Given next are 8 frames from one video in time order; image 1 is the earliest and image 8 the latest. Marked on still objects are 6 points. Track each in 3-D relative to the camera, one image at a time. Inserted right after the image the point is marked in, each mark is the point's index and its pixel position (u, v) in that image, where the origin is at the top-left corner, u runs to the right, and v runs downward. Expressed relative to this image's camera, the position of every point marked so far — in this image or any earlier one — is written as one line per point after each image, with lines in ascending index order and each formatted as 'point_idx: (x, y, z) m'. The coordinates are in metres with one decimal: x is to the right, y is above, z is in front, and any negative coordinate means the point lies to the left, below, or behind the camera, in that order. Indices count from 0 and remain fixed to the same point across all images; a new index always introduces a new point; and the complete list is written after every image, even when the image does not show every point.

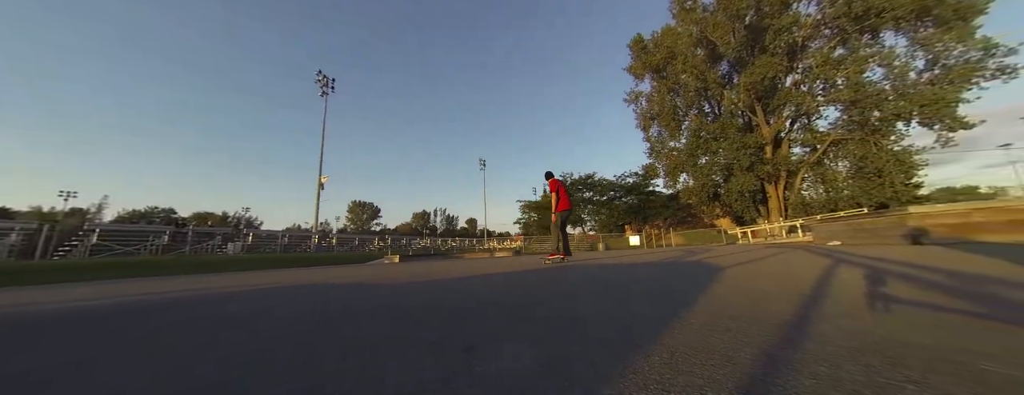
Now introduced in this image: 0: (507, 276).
0: (-0.1, -1.2, +4.3) m
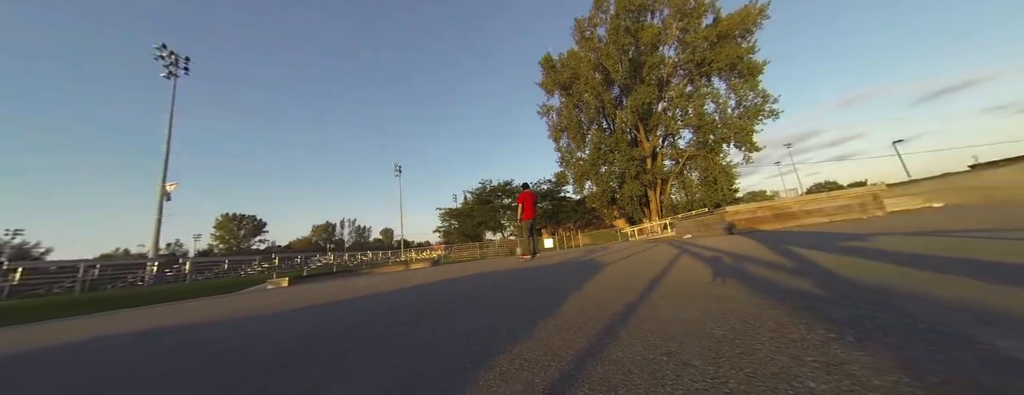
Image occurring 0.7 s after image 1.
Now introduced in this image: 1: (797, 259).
0: (-1.5, -1.4, +4.1) m
1: (+3.2, -0.7, +3.3) m
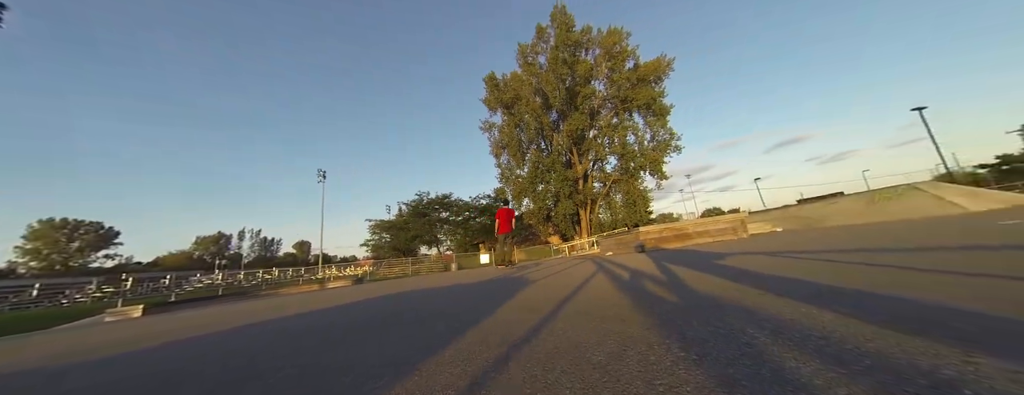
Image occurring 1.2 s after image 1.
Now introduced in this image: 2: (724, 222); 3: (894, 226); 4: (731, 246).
0: (-2.5, -1.5, +3.5) m
1: (+2.2, -1.1, +3.7) m
2: (+7.4, -1.0, +9.8) m
3: (+9.5, -0.8, +7.1) m
4: (+6.2, -1.5, +8.0) m
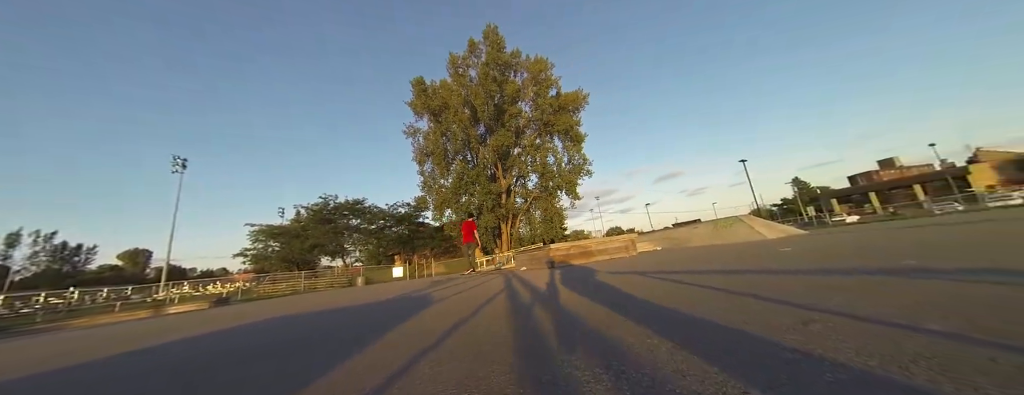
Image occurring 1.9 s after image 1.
0: (-3.6, -1.5, +2.5) m
1: (+0.9, -1.4, +4.0) m
2: (+4.3, -1.8, +11.2) m
3: (+7.1, -1.8, +9.1) m
4: (+3.6, -2.3, +9.2) m
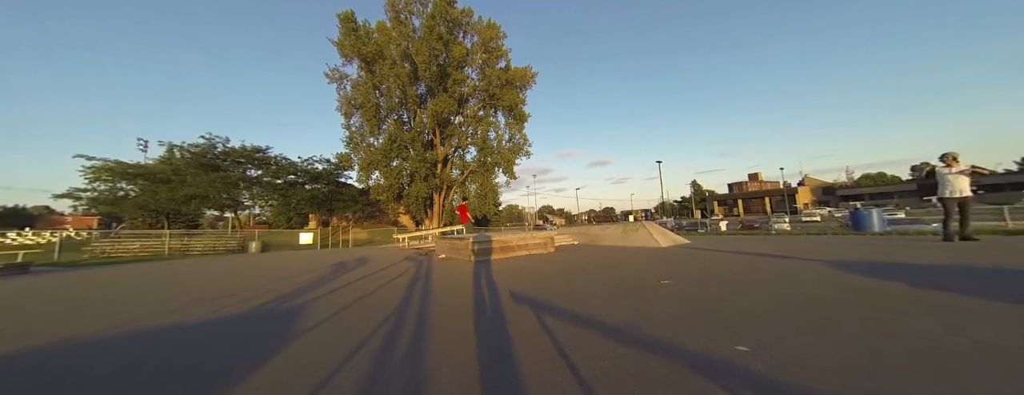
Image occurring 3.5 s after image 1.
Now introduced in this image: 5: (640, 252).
0: (-4.6, -1.5, +1.4) m
1: (-0.5, -1.7, +3.9) m
2: (+1.2, -1.7, +11.6) m
3: (+4.3, -2.1, +10.3) m
4: (+0.8, -2.2, +9.6) m
5: (+4.7, -2.0, +10.3) m
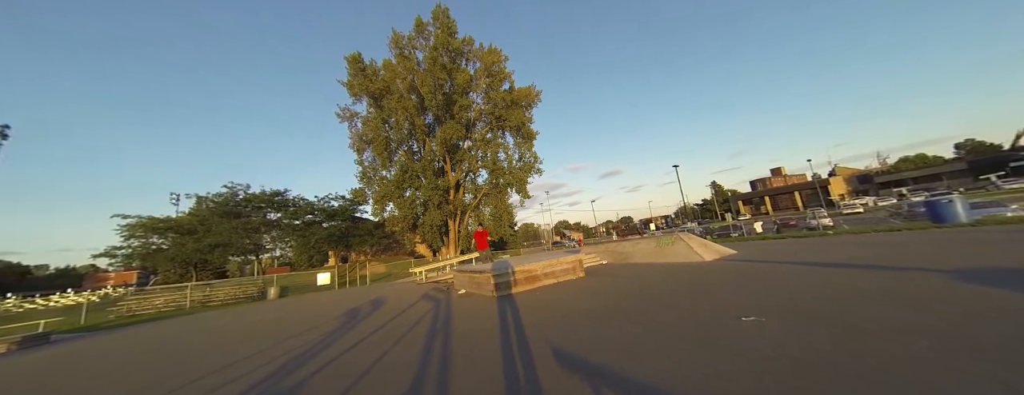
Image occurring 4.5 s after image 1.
0: (-4.2, -2.2, +0.7) m
1: (0.0, -2.1, +3.0) m
2: (+2.1, -2.4, +10.6) m
3: (+5.2, -2.5, +9.1) m
4: (+1.7, -2.9, +8.6) m
5: (+5.6, -2.4, +9.2) m
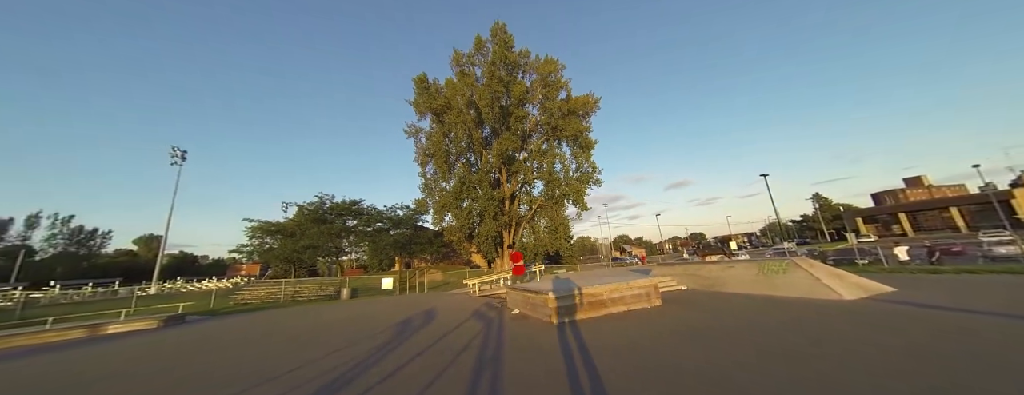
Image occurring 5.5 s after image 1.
0: (-4.1, -2.1, +0.5) m
1: (+0.5, -2.2, +1.8) m
2: (+4.0, -2.8, +8.9) m
3: (+6.8, -2.8, +6.8) m
4: (+3.2, -3.2, +7.0) m
5: (+7.2, -2.7, +6.8) m
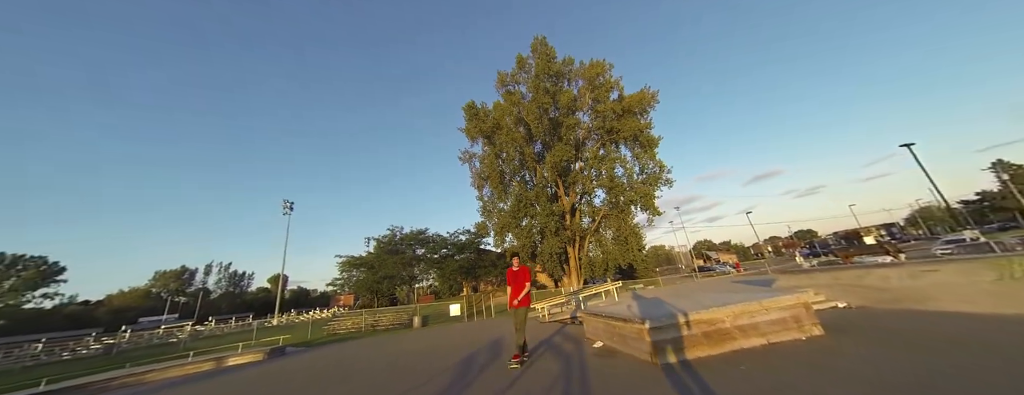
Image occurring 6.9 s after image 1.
0: (-3.8, -2.3, -0.4) m
1: (+0.9, -1.8, +0.1) m
2: (+5.9, -2.4, +6.2) m
3: (+8.1, -2.0, +3.6) m
4: (+4.8, -2.8, +4.4) m
5: (+8.5, -1.8, +3.5) m
